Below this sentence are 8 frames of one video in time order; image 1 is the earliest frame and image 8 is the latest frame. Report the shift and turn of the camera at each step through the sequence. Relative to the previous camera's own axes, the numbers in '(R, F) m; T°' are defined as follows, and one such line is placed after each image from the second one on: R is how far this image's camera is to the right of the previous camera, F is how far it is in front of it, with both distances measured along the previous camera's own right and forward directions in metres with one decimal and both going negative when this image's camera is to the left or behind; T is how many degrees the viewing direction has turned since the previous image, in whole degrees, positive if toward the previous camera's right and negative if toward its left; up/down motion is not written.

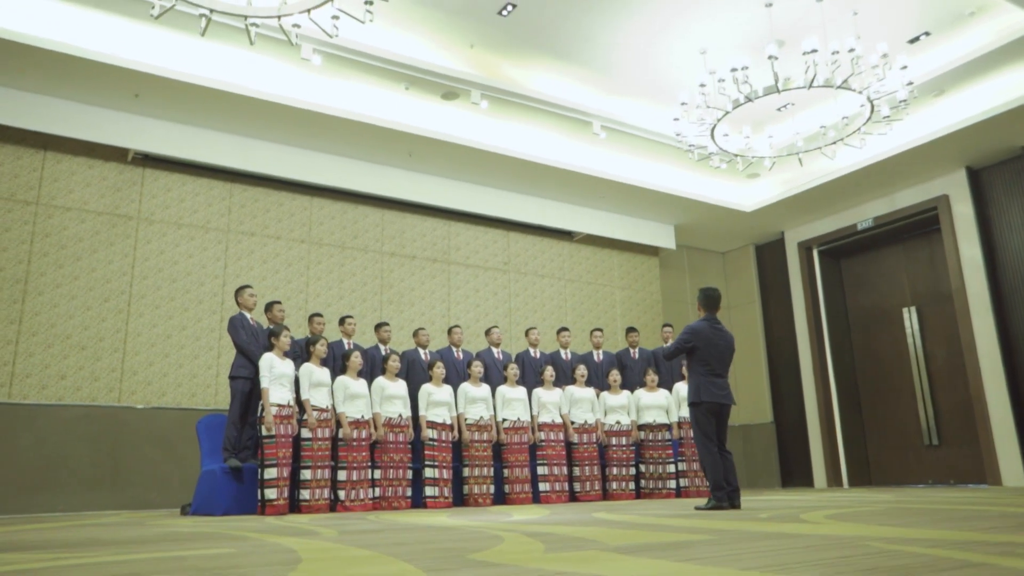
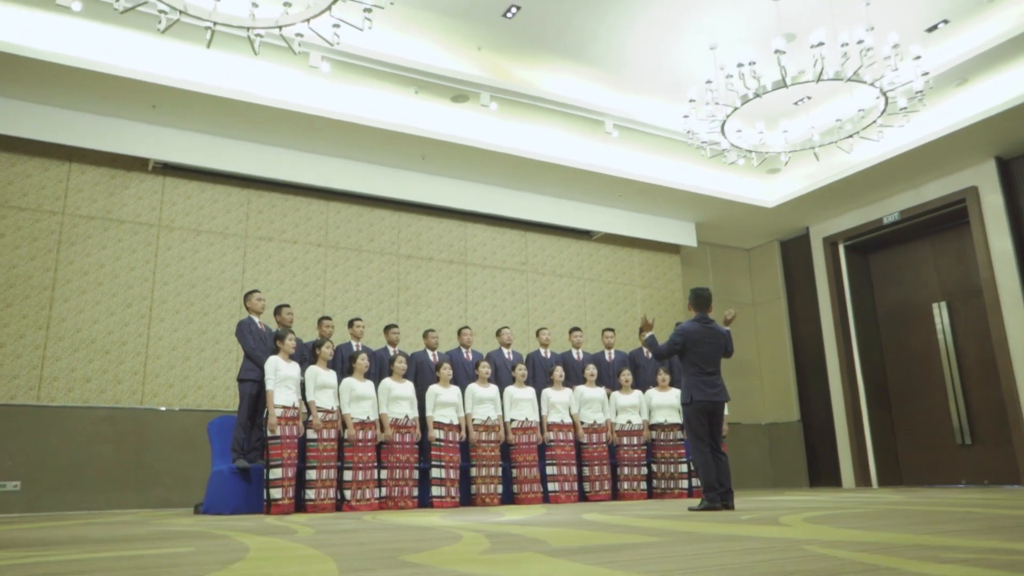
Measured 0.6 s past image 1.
(+0.3, 0.0) m; -3°
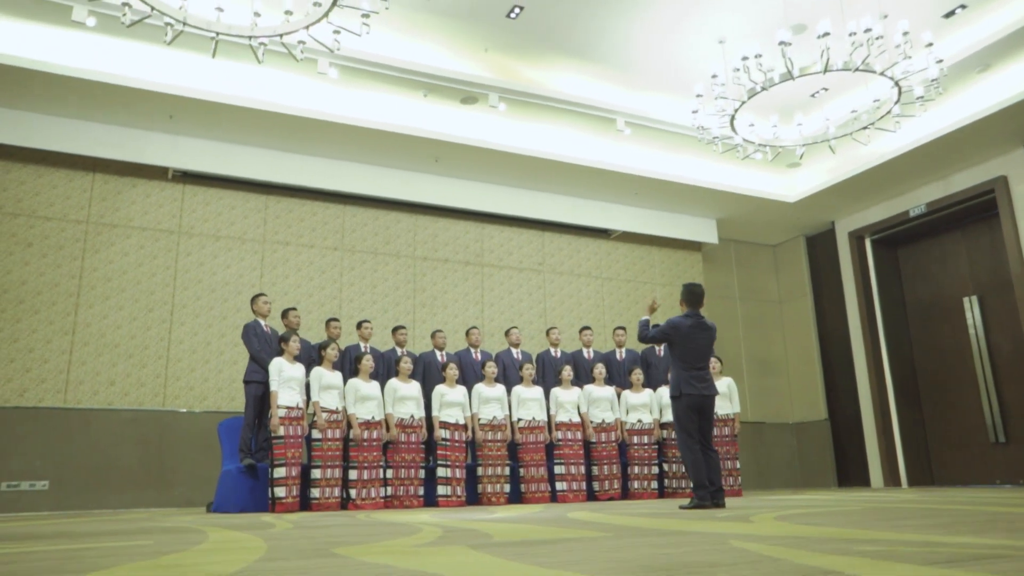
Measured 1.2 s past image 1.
(+0.3, 0.0) m; -3°
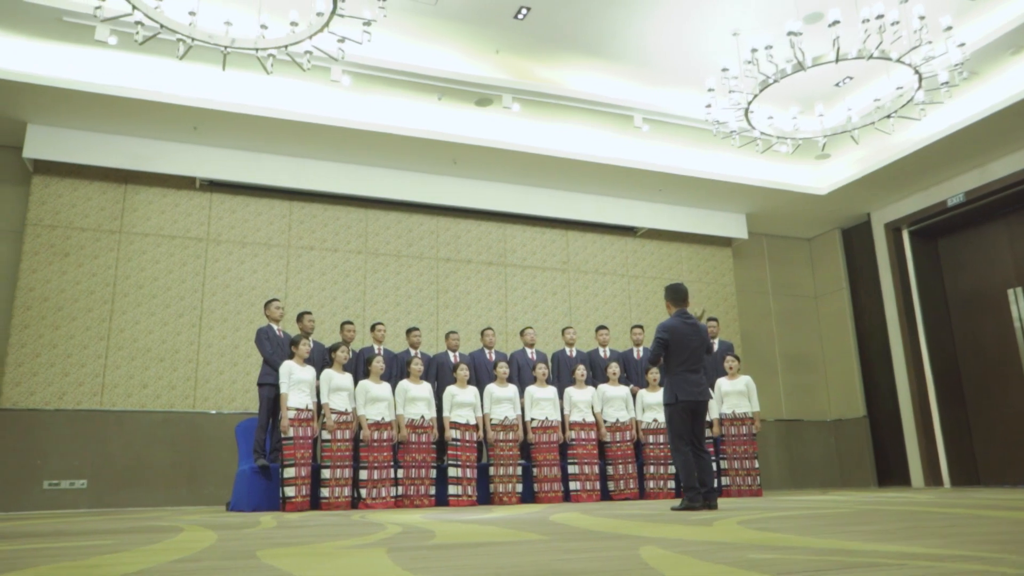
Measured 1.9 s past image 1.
(+0.4, 0.0) m; -4°
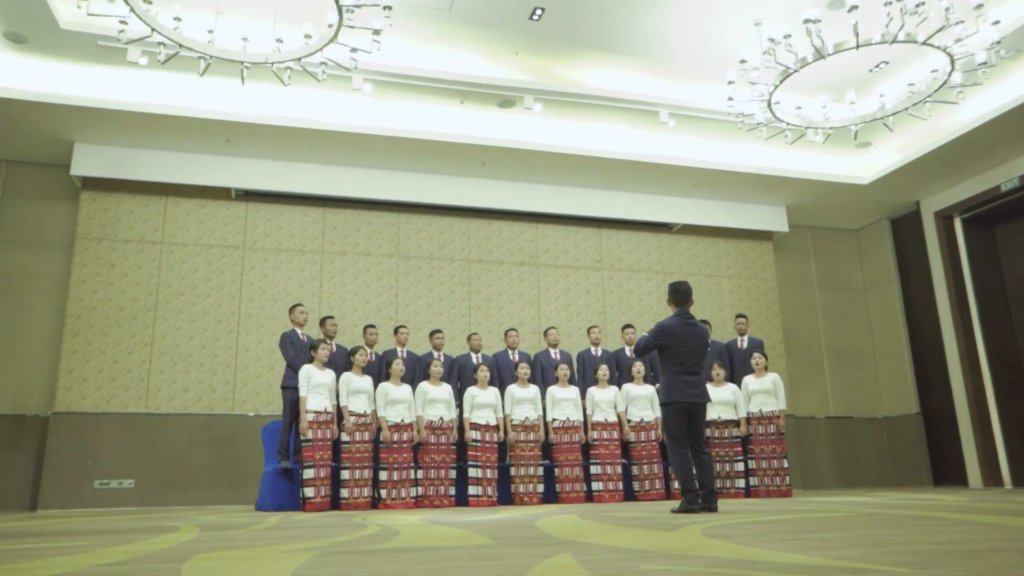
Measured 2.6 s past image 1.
(+0.4, 0.0) m; -5°
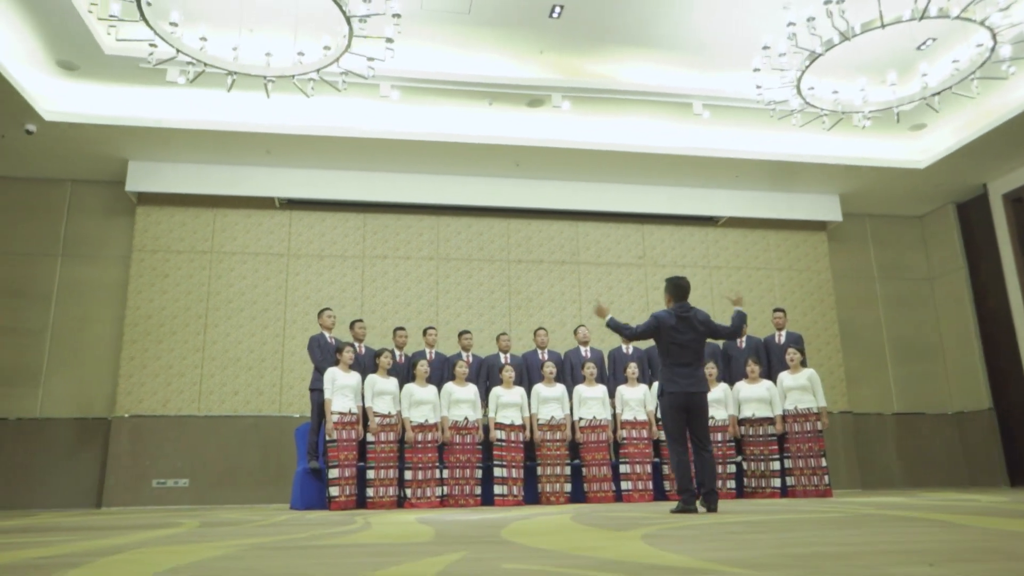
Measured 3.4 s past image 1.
(+0.5, 0.0) m; -6°
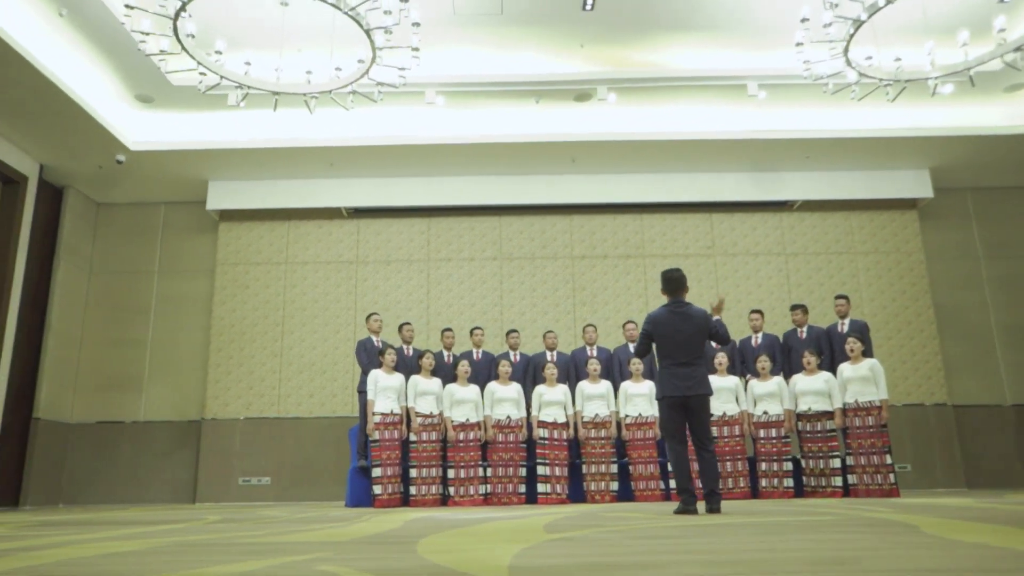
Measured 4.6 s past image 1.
(+0.8, +0.1) m; -9°
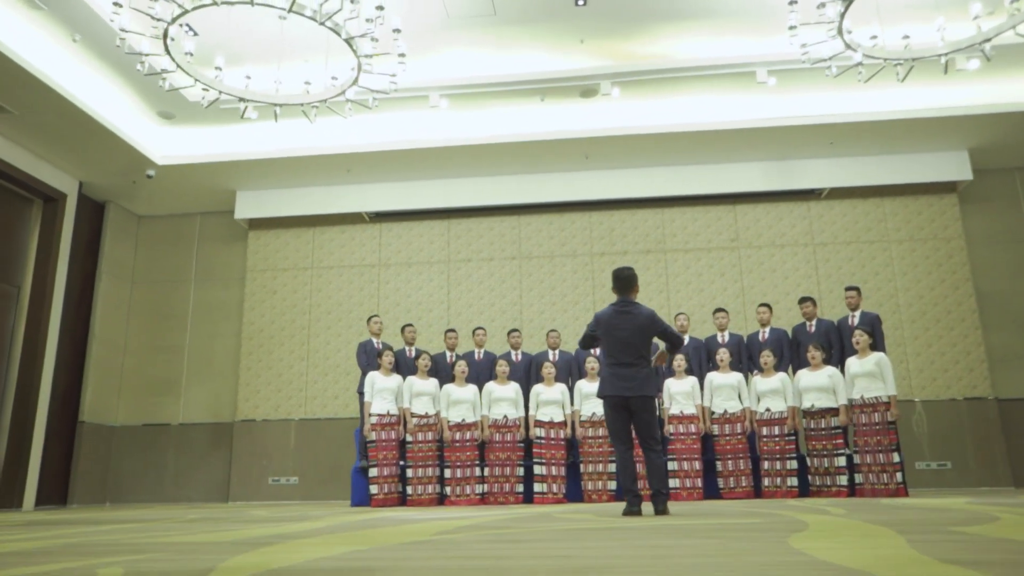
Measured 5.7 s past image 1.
(+0.8, 0.0) m; -6°
